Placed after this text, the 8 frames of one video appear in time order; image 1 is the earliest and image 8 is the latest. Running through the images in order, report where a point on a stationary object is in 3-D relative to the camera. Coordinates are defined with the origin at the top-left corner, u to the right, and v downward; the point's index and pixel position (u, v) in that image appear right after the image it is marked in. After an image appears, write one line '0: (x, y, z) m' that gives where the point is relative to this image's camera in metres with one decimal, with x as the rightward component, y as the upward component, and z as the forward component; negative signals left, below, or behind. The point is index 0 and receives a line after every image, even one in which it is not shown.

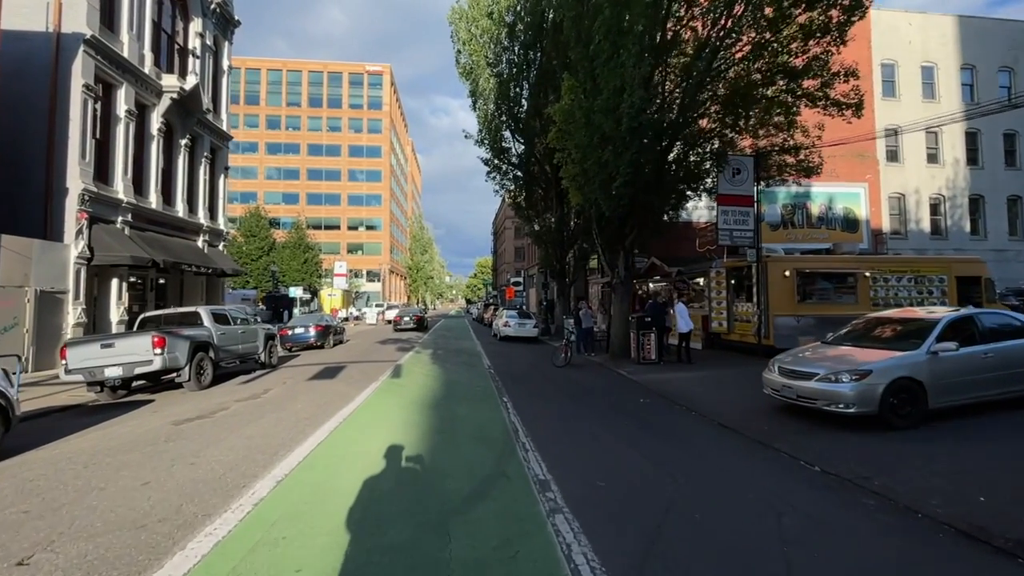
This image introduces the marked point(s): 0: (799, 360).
0: (+6.1, -1.5, +9.7) m
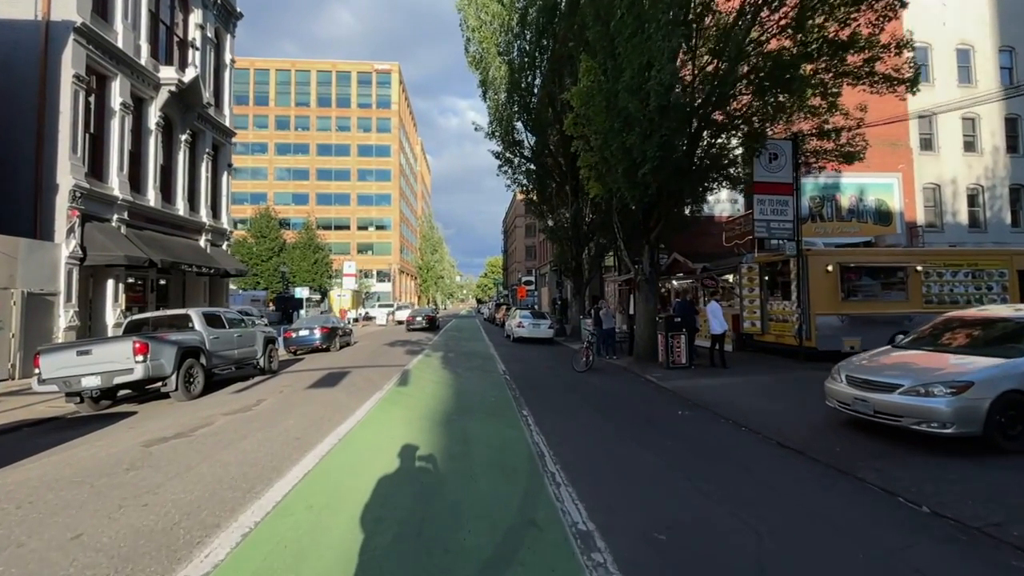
0: (+6.5, -1.4, +8.2) m
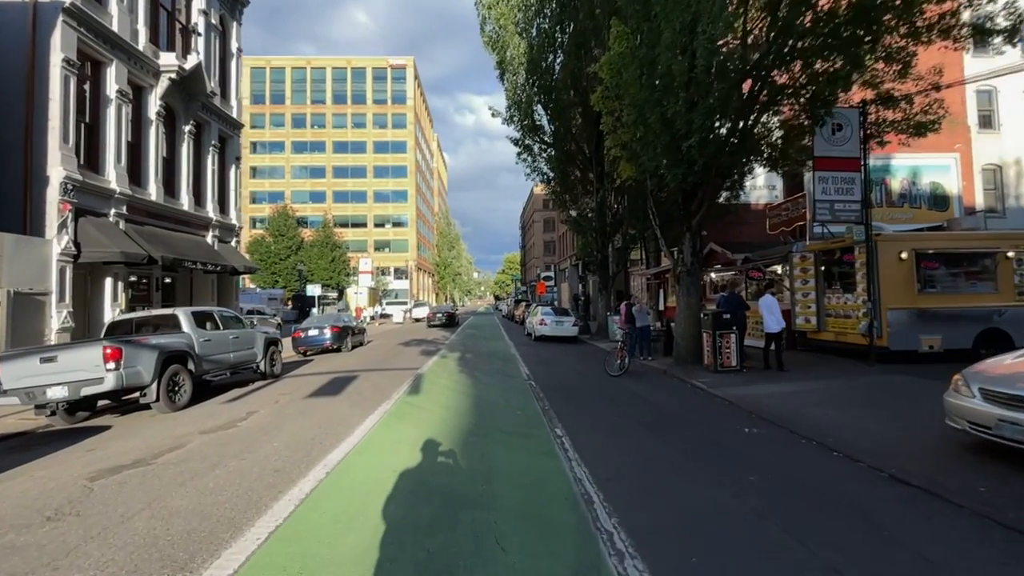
0: (+6.9, -1.3, +6.2) m
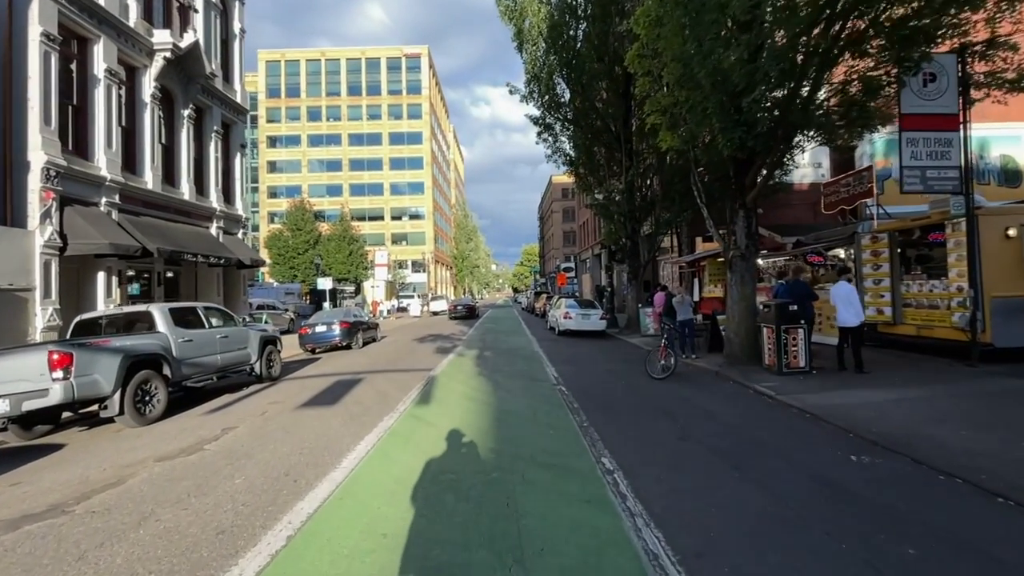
0: (+7.3, -1.0, +4.1) m
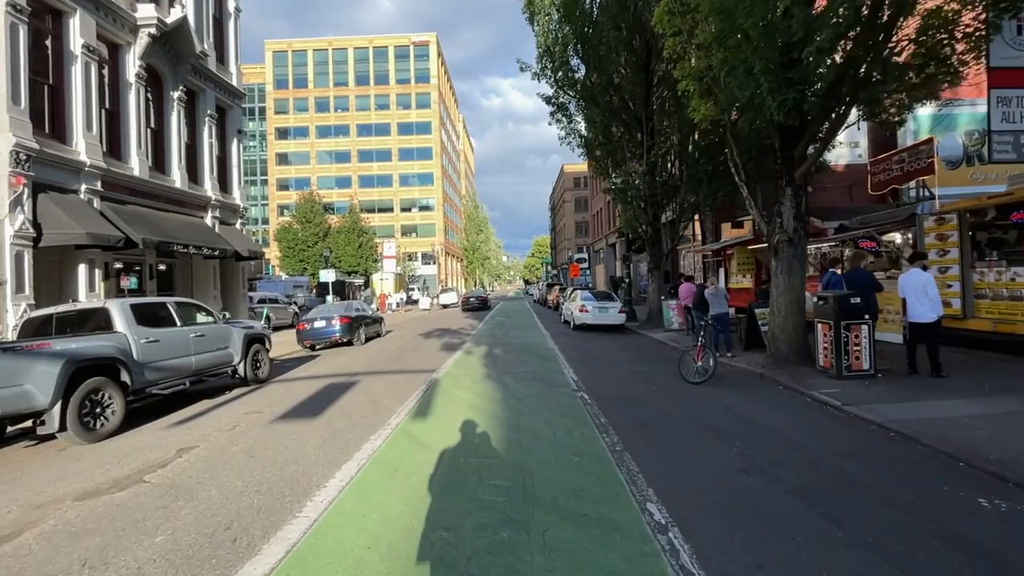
0: (+7.4, -0.9, +2.4) m
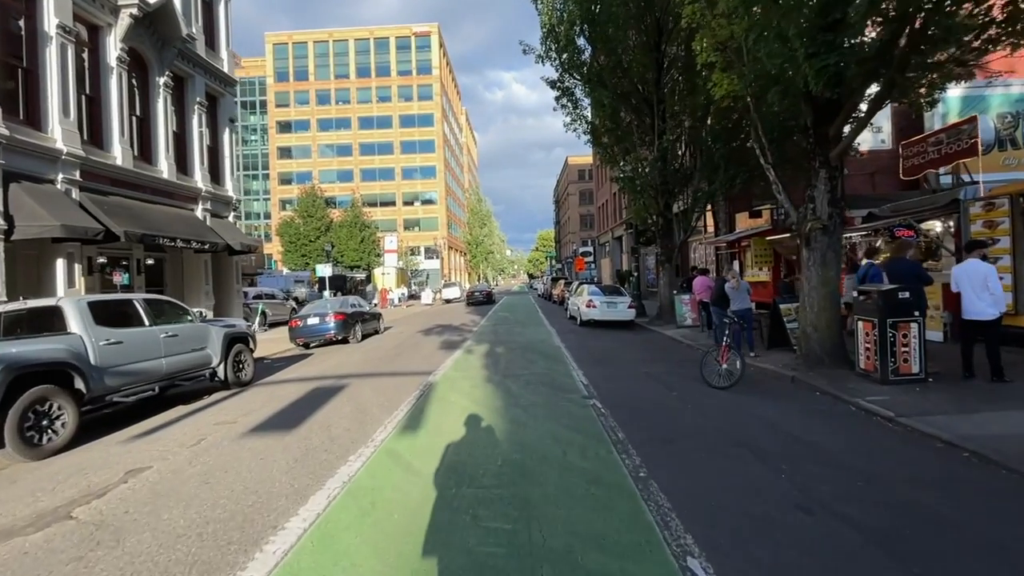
0: (+7.4, -0.9, +1.2) m
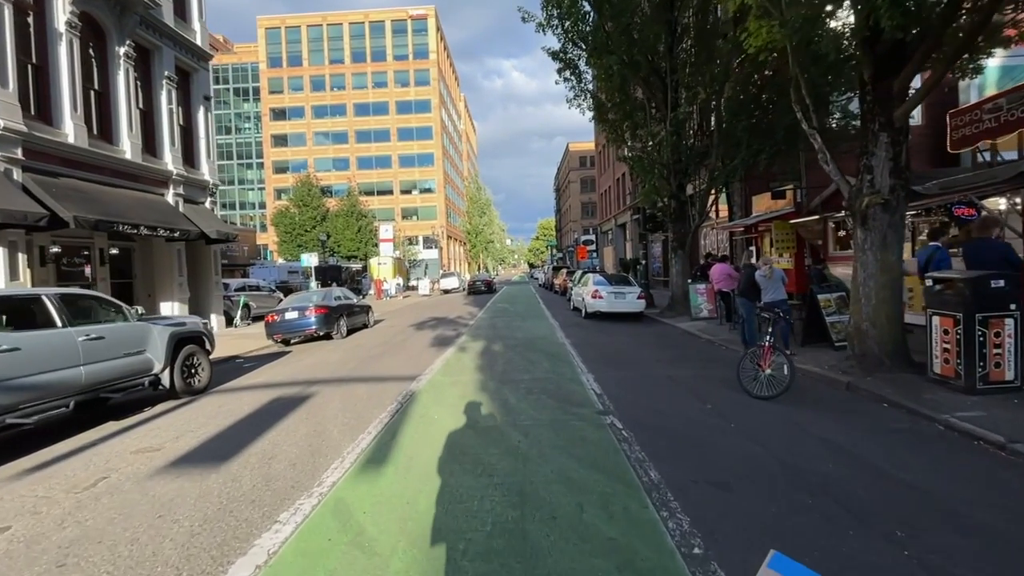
0: (+7.3, -0.9, -0.4) m
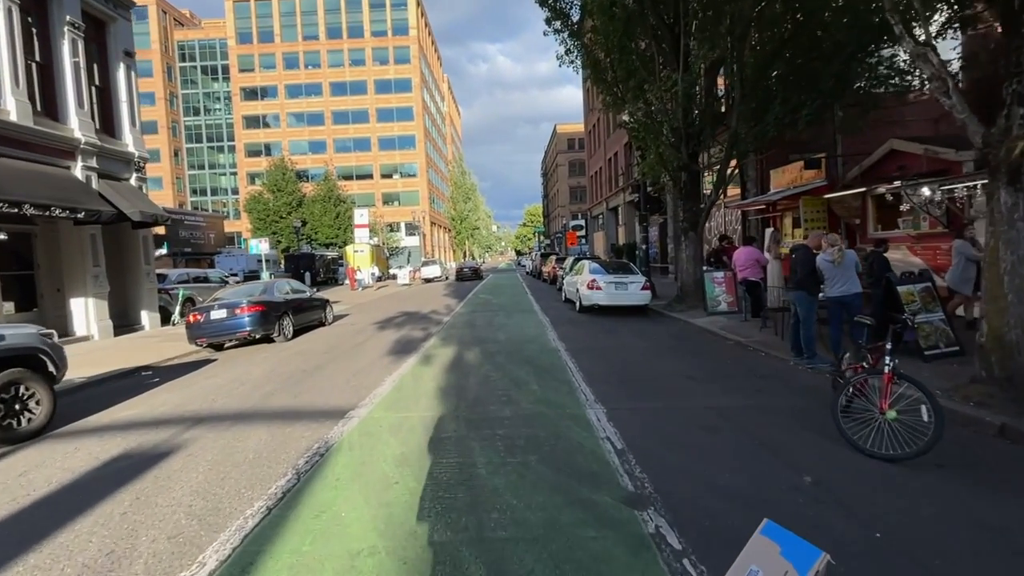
0: (+7.2, -1.0, -3.3) m
